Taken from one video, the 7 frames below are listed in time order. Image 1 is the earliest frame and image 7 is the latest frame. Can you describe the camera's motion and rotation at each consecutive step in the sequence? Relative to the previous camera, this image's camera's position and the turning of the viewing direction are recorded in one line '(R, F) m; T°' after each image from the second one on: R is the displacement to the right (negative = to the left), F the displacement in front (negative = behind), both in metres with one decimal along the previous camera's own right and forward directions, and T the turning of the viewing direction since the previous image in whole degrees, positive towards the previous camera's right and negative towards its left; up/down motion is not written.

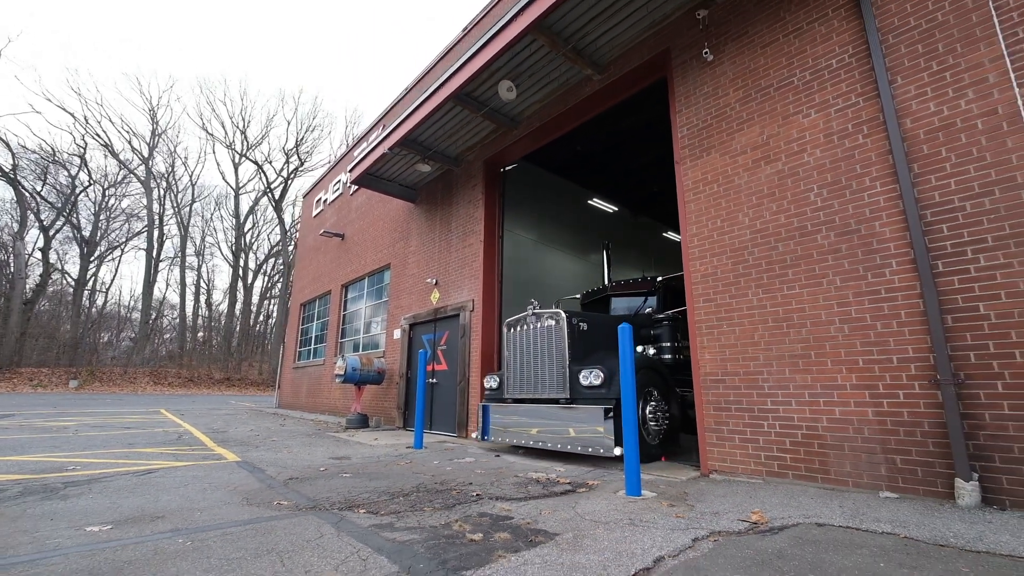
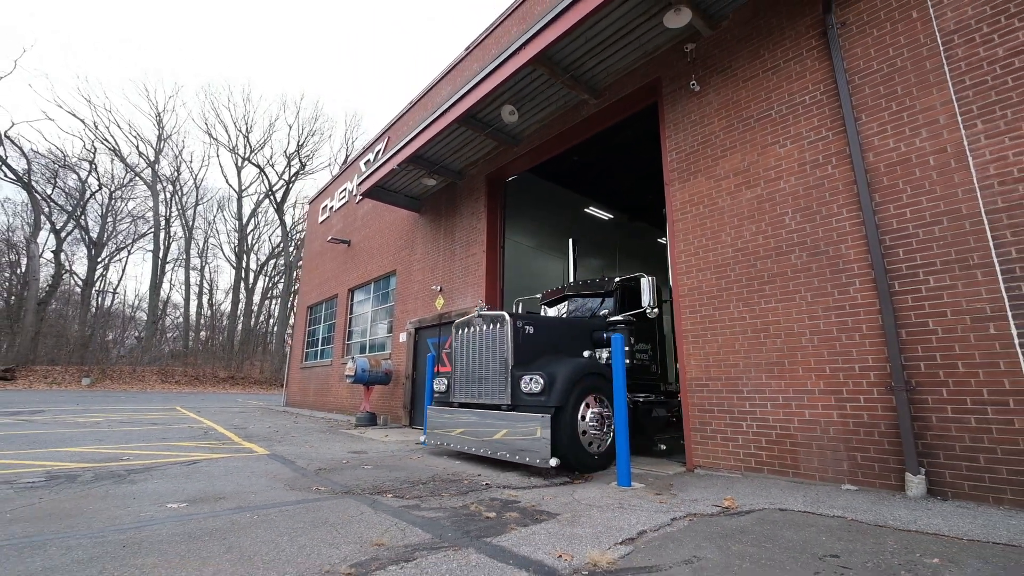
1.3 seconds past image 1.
(-0.1, -0.5) m; 0°
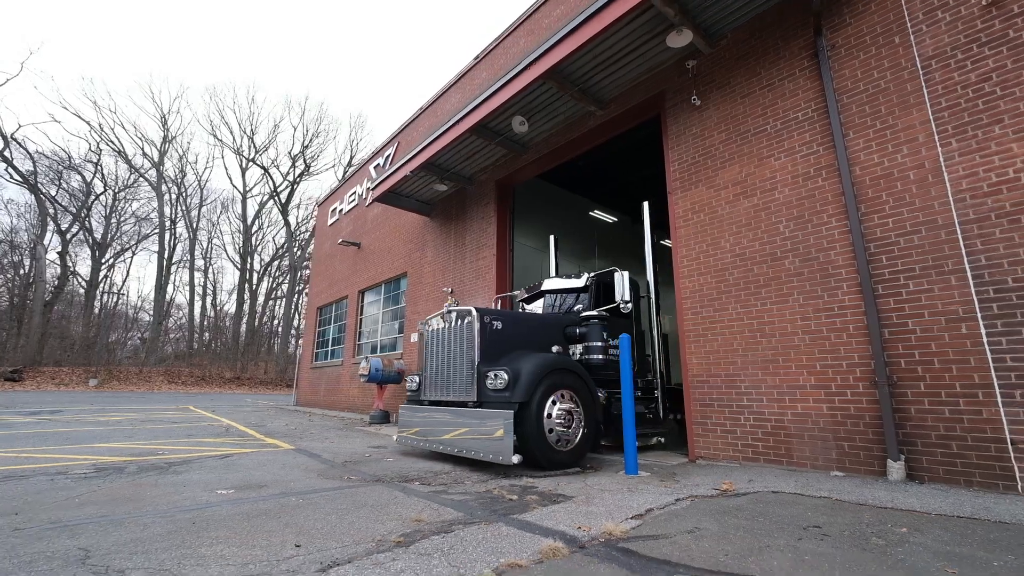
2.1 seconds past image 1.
(-0.1, -0.4) m; 0°
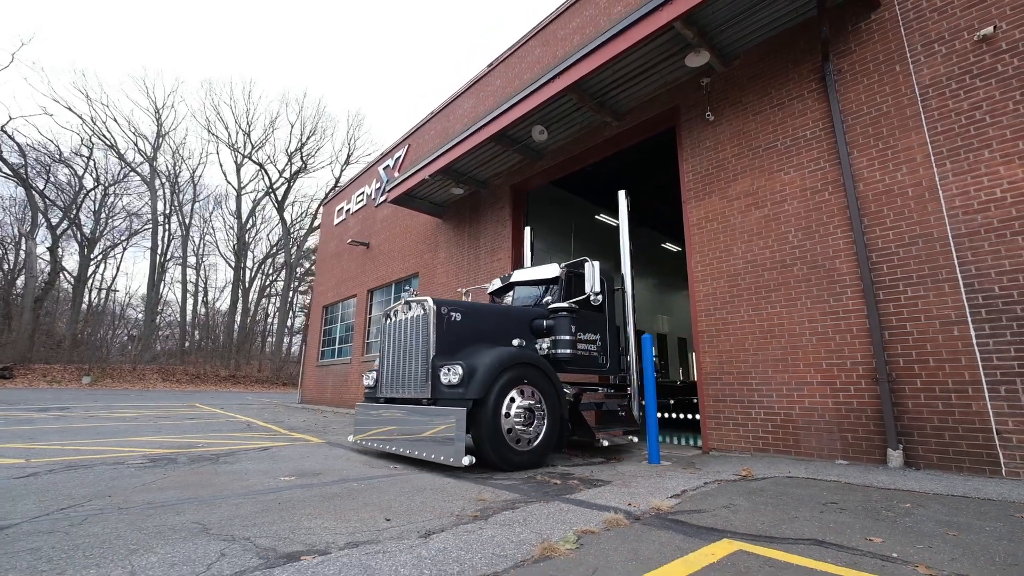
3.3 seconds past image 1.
(-0.5, -0.4) m; +1°
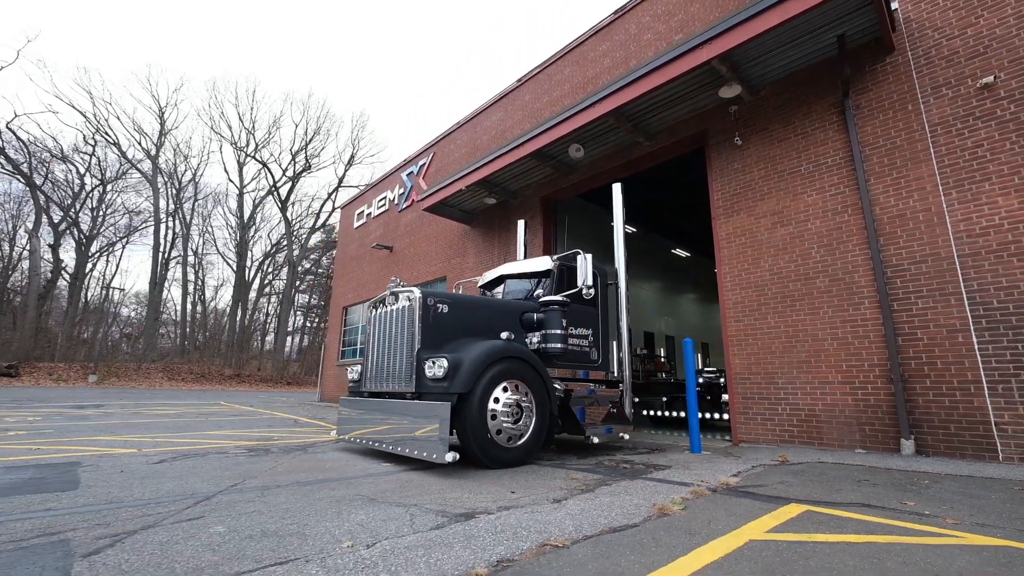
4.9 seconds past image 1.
(-0.8, -0.6) m; +1°
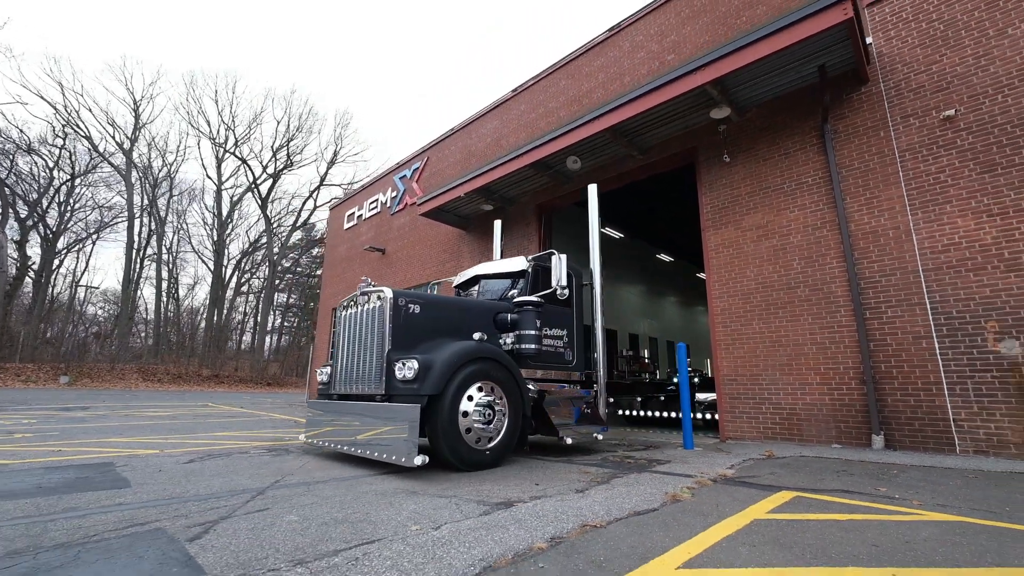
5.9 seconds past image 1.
(-0.4, -0.3) m; +3°
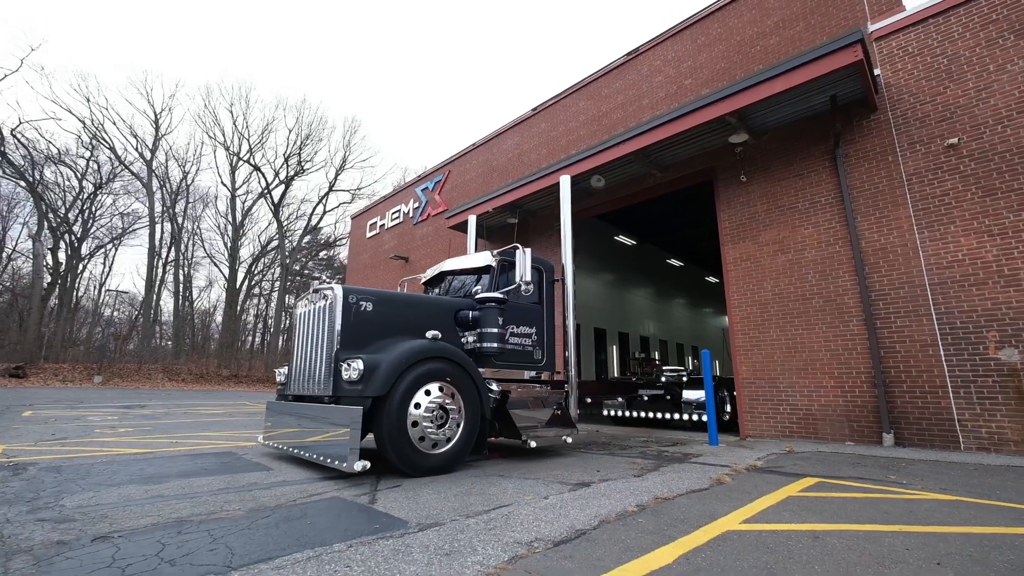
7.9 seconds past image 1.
(-0.6, -0.8) m; -1°
